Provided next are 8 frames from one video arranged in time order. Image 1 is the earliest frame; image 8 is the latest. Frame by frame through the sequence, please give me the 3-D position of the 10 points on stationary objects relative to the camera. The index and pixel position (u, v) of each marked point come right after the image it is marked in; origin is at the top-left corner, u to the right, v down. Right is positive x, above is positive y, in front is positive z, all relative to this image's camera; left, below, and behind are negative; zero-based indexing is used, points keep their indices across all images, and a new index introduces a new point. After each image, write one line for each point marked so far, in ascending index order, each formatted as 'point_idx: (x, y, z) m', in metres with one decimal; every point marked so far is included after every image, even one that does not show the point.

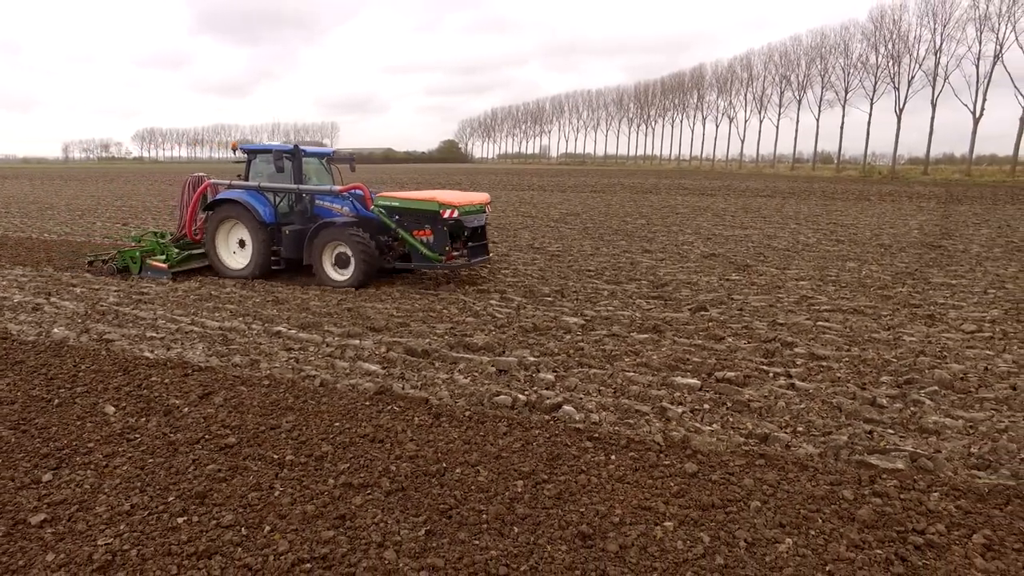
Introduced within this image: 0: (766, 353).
0: (+2.3, -0.6, +5.3) m
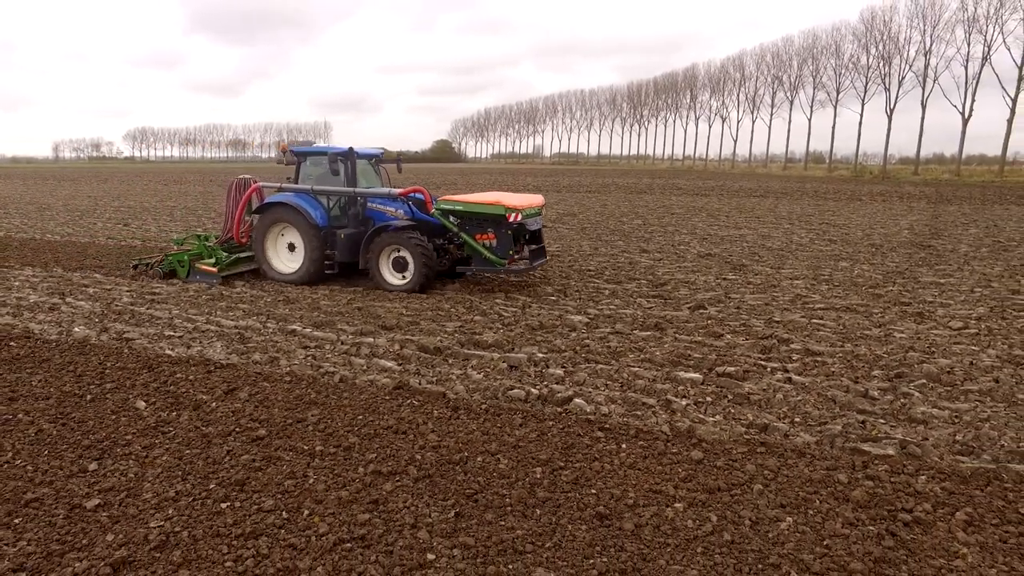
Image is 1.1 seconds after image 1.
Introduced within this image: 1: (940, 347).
0: (+2.4, -0.6, +5.6) m
1: (+4.1, -0.6, +5.6) m
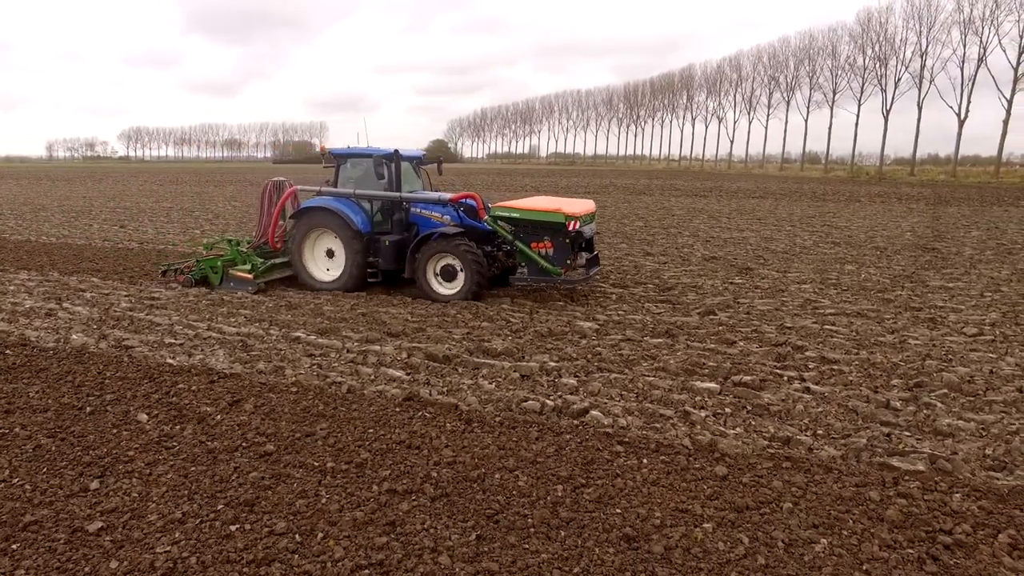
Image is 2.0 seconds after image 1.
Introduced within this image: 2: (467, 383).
0: (+2.5, -0.6, +5.5) m
1: (+4.2, -0.6, +5.5) m
2: (-0.4, -0.8, +4.7) m
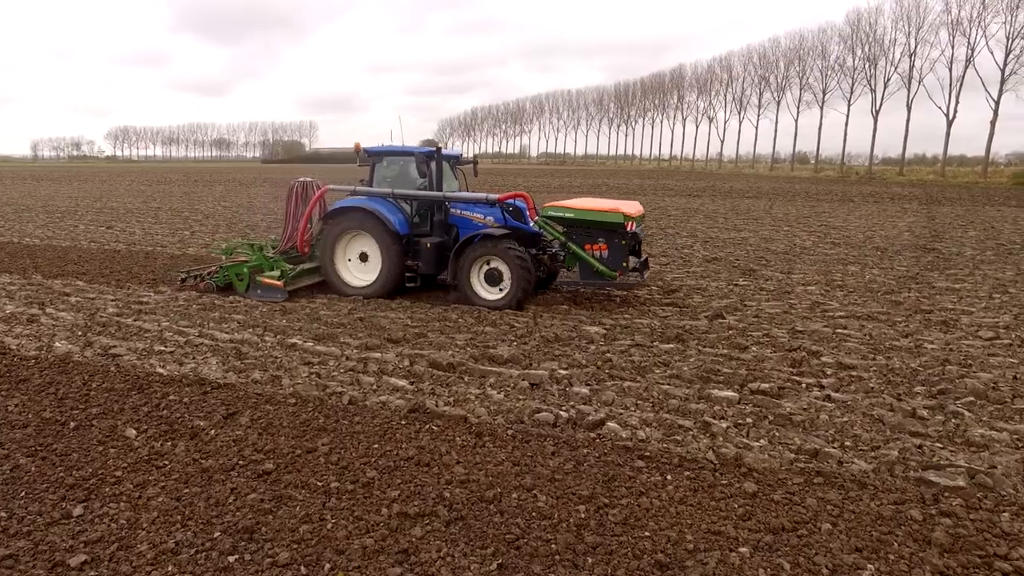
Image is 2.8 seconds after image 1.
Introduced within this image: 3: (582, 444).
0: (+2.5, -0.7, +5.3) m
1: (+4.2, -0.7, +5.3) m
2: (-0.3, -0.8, +4.5) m
3: (+0.4, -1.0, +3.7) m
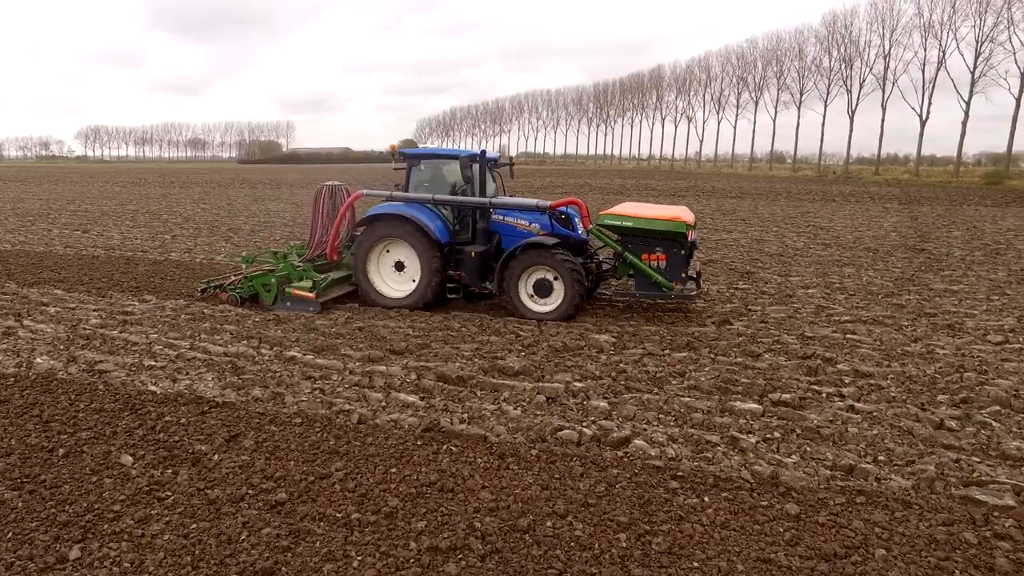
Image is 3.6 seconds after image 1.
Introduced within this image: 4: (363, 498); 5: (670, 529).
0: (+2.6, -0.7, +5.2) m
1: (+4.3, -0.7, +5.3) m
2: (-0.2, -0.9, +4.3) m
3: (+0.6, -1.1, +3.5) m
4: (-0.8, -1.1, +3.1) m
5: (+0.8, -1.2, +2.9) m
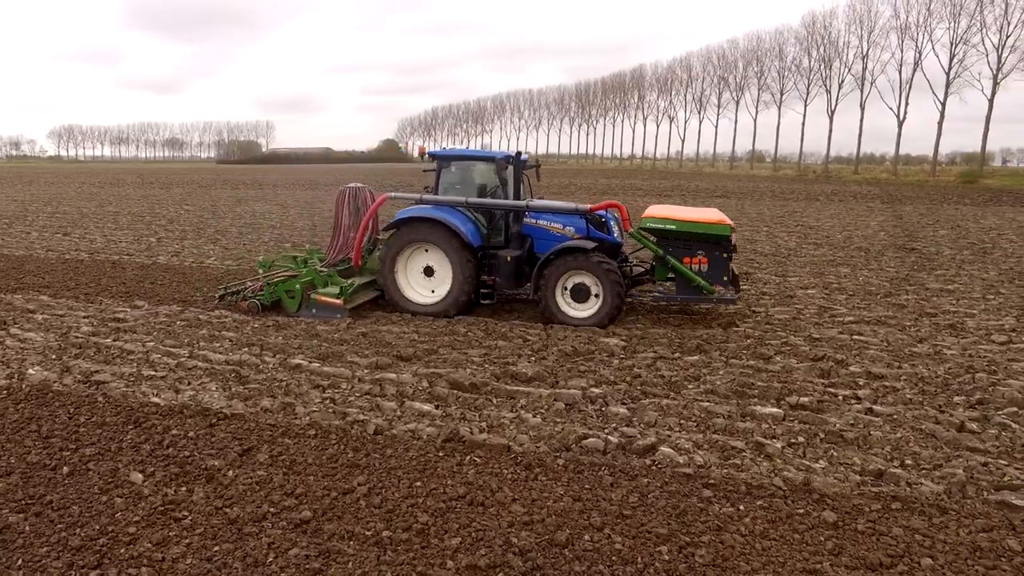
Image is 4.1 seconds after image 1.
0: (+2.7, -0.7, +5.2) m
1: (+4.4, -0.7, +5.3) m
2: (0.0, -0.9, +4.2) m
3: (+0.7, -1.1, +3.5) m
4: (-0.6, -1.2, +3.0) m
5: (+1.0, -1.2, +2.9) m
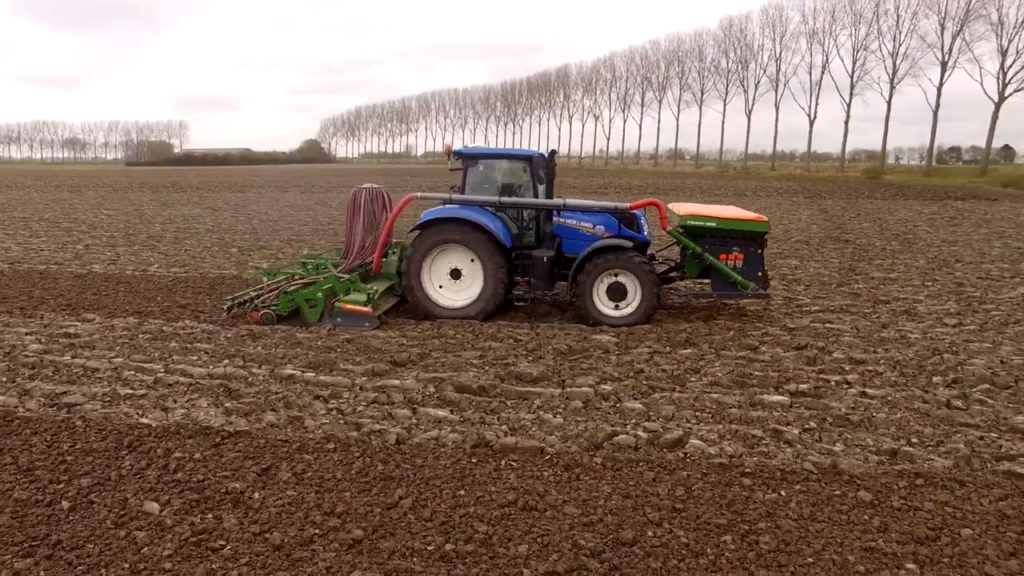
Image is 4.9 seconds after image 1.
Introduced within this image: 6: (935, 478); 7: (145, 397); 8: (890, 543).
0: (+2.8, -0.7, +5.4) m
1: (+4.4, -0.6, +5.8) m
2: (+0.1, -0.9, +4.2) m
3: (+1.0, -1.1, +3.5) m
4: (-0.3, -1.2, +2.9) m
5: (+1.3, -1.2, +2.9) m
6: (+2.4, -1.1, +3.4) m
7: (-2.8, -0.8, +4.5) m
8: (+1.8, -1.2, +2.8) m
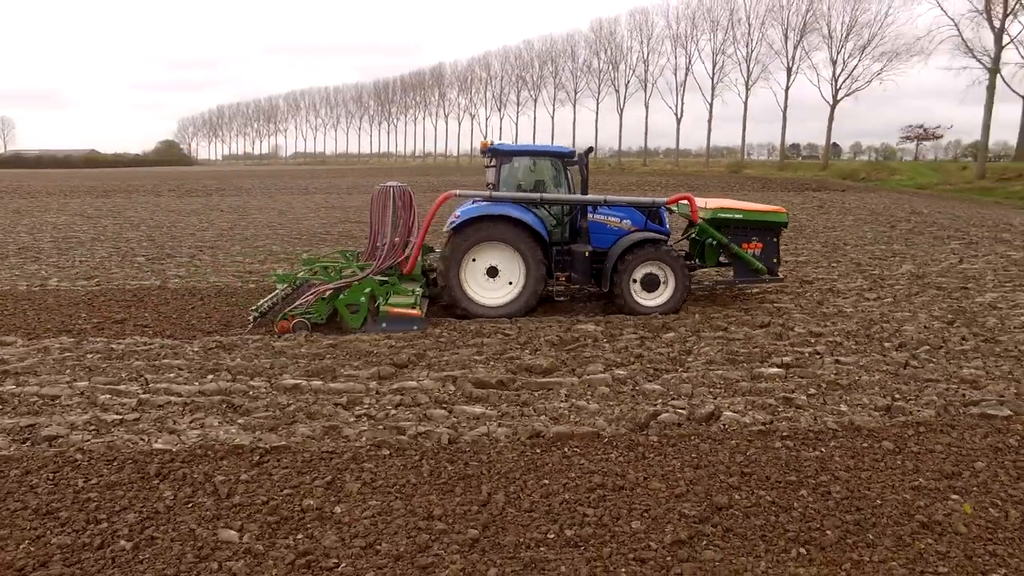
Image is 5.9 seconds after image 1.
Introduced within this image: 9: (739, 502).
0: (+2.7, -0.5, +6.0) m
1: (+4.2, -0.3, +6.7) m
2: (+0.4, -0.9, +4.3) m
3: (+1.4, -1.0, +3.8) m
4: (+0.2, -1.1, +3.0) m
5: (+1.8, -1.1, +3.3) m
6: (+2.8, -0.9, +4.0) m
7: (-2.5, -0.9, +4.0) m
8: (+2.3, -1.1, +3.3) m
9: (+1.2, -1.1, +3.0) m
